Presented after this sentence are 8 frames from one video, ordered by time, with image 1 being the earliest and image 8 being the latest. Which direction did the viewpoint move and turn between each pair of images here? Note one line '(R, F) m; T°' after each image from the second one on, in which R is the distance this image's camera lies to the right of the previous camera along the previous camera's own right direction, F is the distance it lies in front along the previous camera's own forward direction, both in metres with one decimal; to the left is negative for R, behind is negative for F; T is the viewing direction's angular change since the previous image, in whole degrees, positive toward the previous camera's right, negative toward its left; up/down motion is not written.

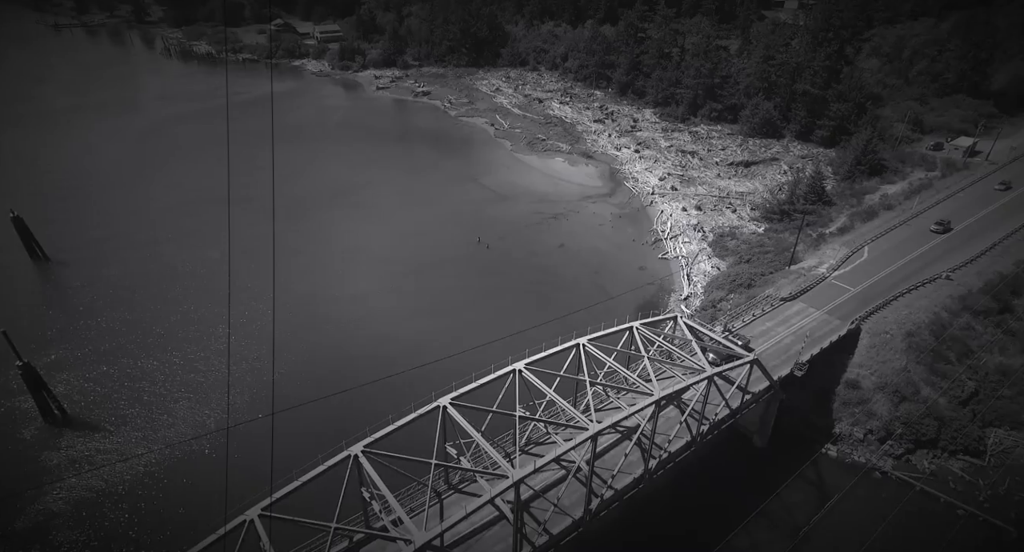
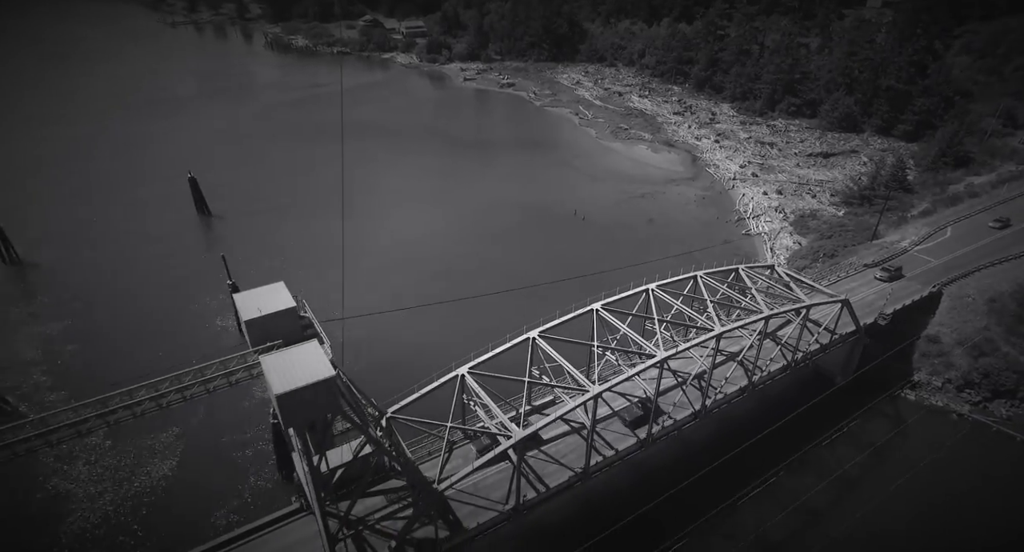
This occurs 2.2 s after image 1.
(-3.1, -4.8) m; -5°
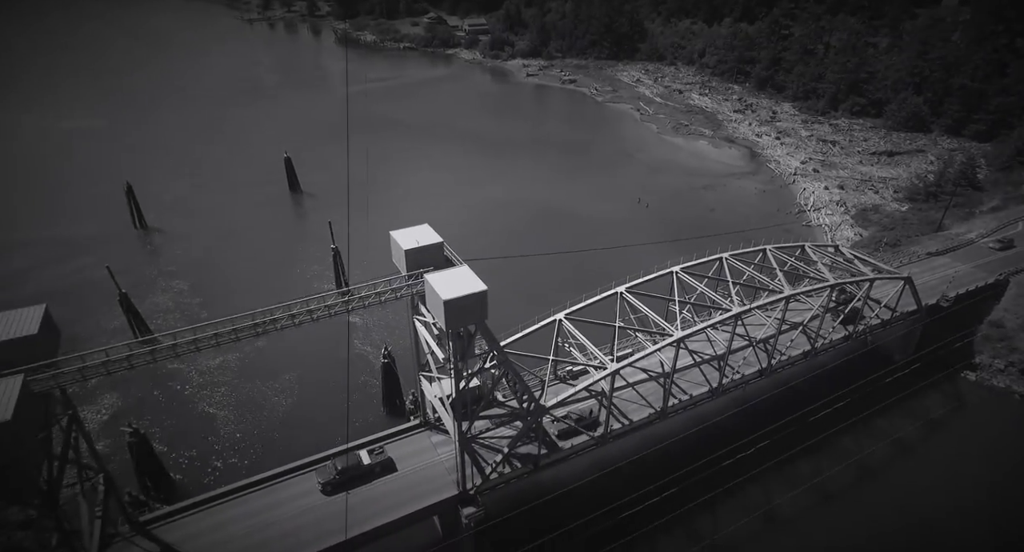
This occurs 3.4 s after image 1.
(-1.7, -2.7) m; -4°
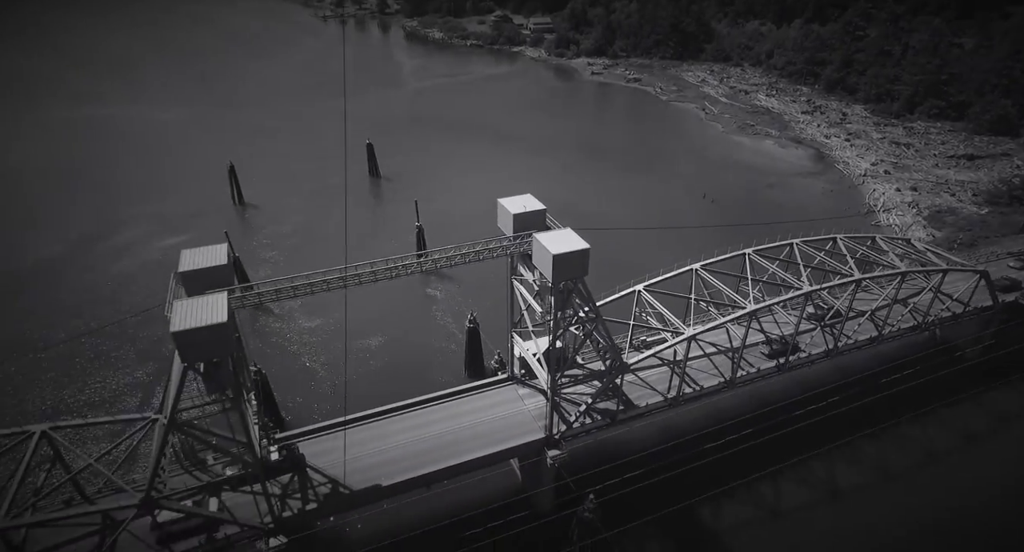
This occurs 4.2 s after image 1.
(-1.3, -2.0) m; -5°
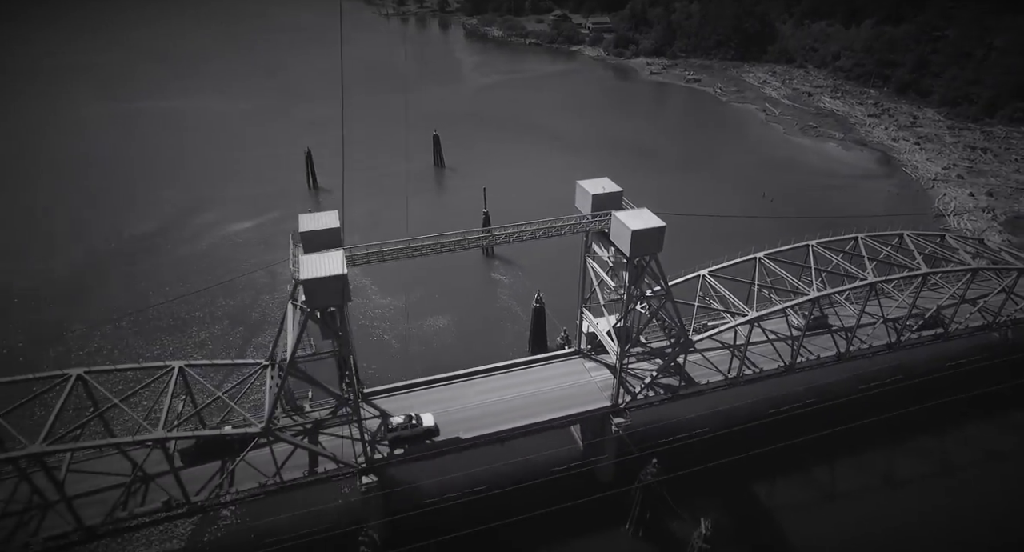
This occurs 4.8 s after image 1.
(-1.0, -1.5) m; -4°
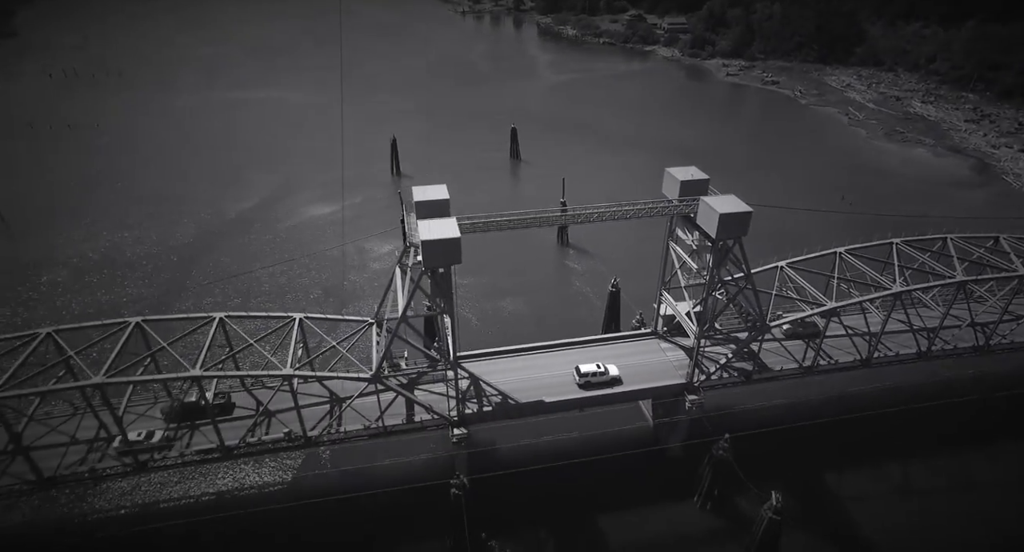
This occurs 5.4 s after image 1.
(-1.0, -1.5) m; -5°
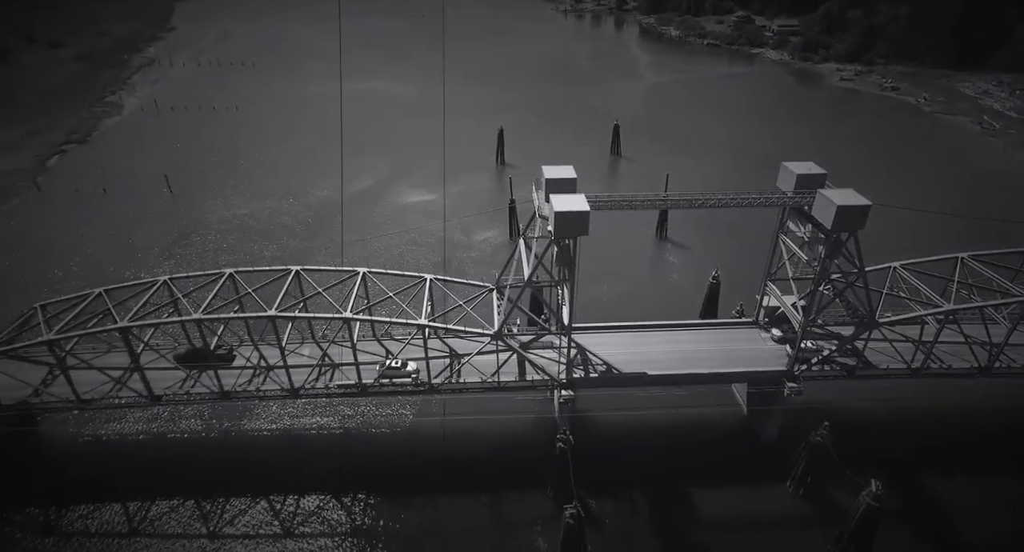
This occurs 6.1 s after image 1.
(-1.1, -1.7) m; -7°
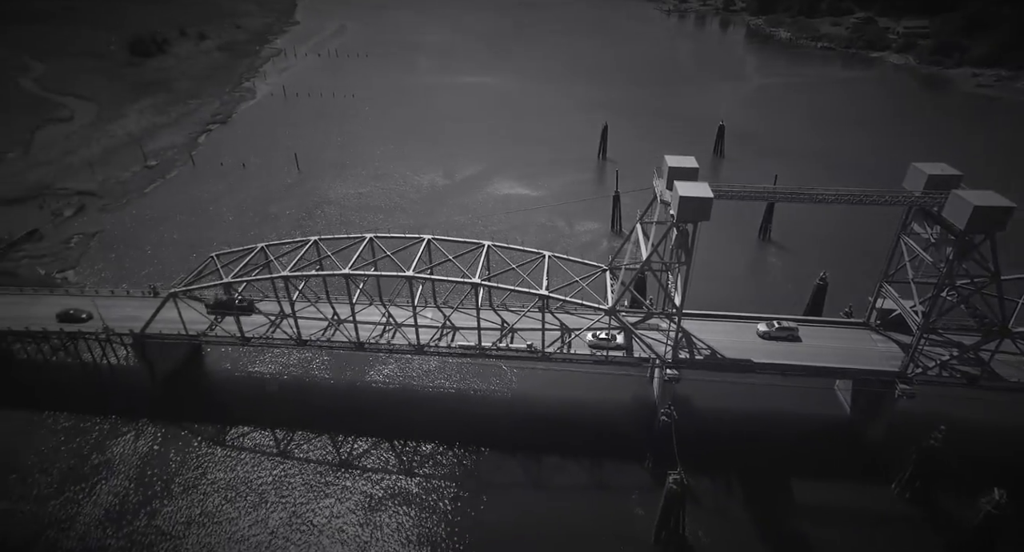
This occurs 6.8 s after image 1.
(-1.2, -1.3) m; -7°
